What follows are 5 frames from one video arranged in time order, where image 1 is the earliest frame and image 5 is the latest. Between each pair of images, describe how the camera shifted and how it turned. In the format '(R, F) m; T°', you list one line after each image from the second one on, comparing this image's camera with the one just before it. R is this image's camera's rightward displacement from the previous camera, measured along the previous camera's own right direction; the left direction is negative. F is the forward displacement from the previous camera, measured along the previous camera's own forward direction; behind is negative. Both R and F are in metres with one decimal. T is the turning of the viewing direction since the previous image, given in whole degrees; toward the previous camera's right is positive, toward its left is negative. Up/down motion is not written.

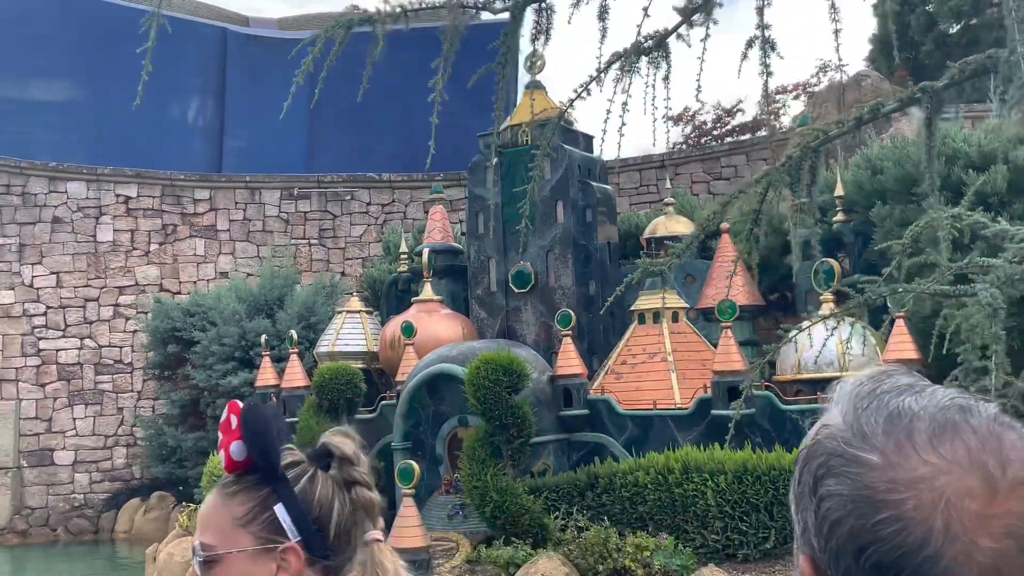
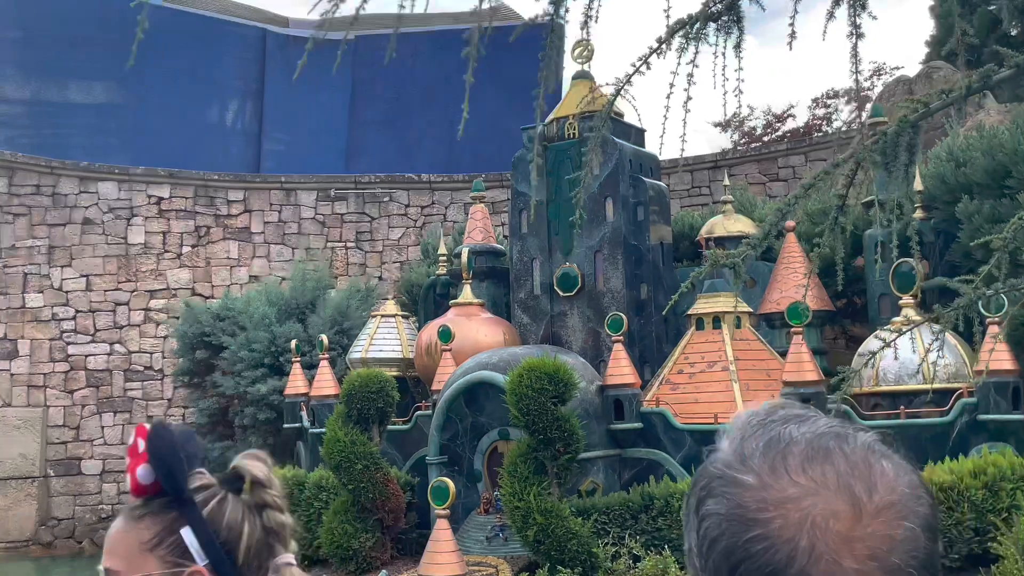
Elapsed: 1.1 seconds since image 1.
(0.0, +0.6) m; -3°
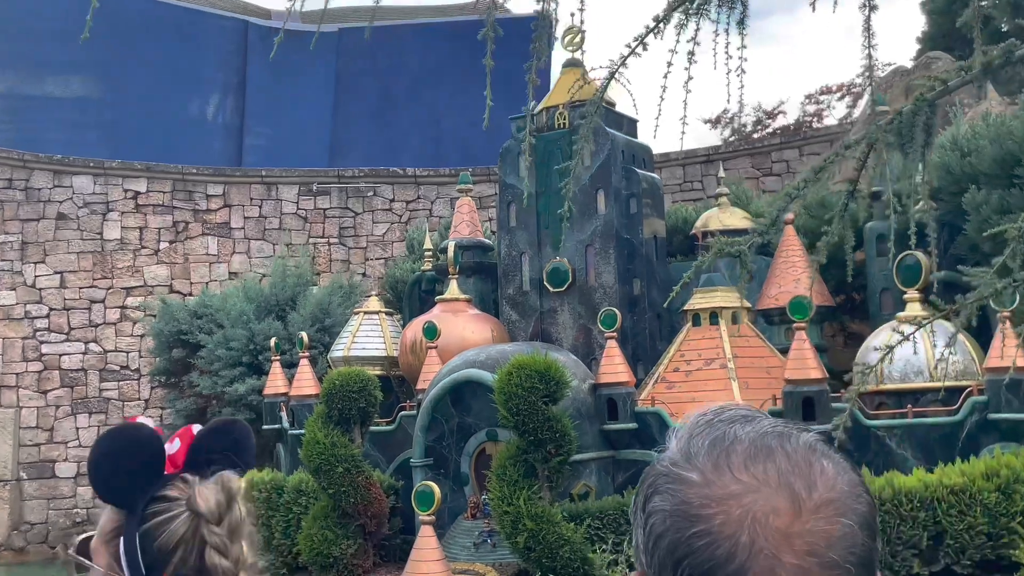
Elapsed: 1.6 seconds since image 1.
(0.0, +0.3) m; +1°
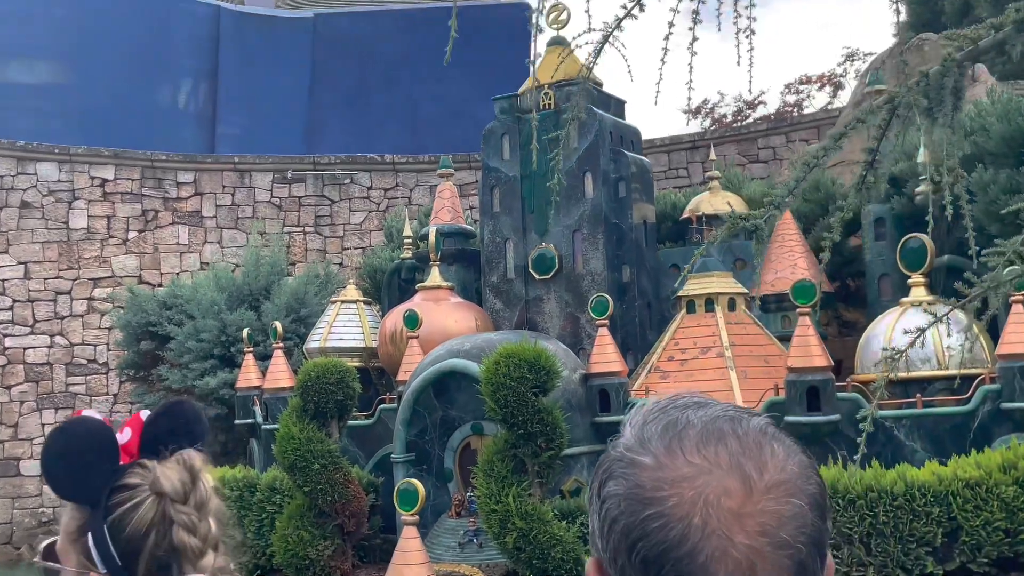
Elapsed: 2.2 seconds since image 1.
(-0.1, +0.3) m; +1°
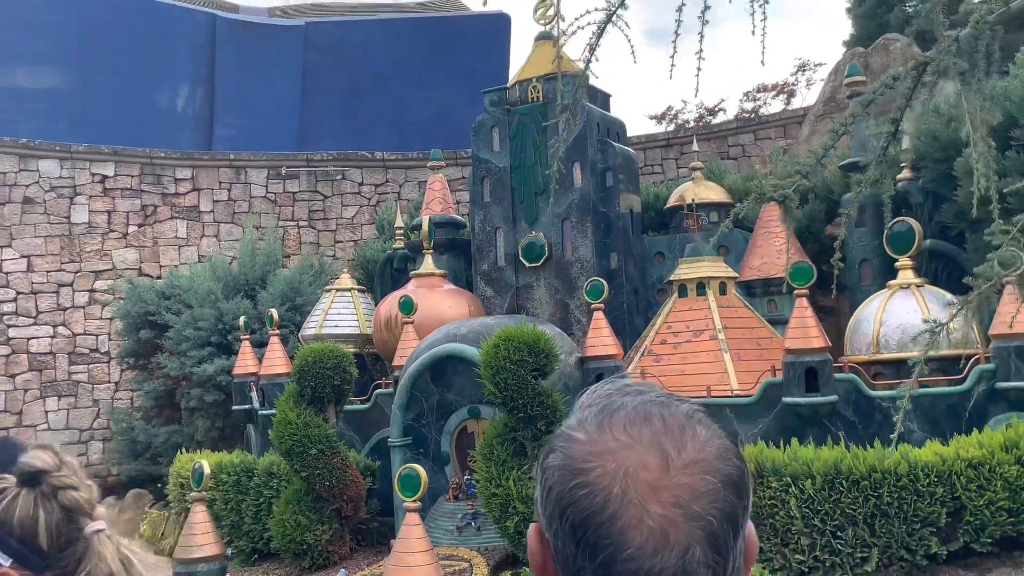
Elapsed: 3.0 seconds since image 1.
(-0.1, 0.0) m; +1°
